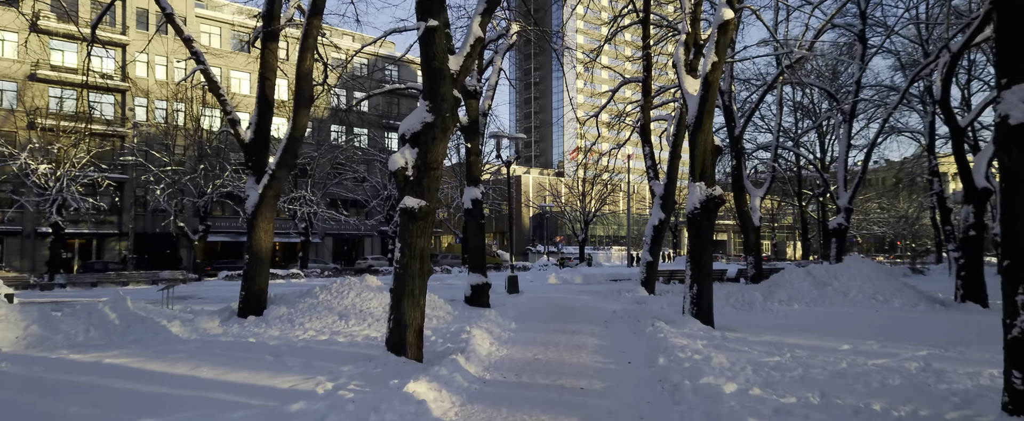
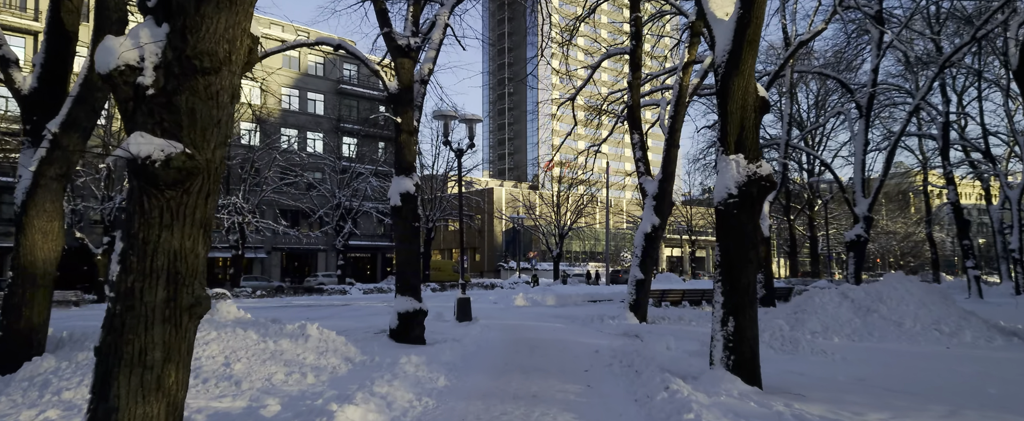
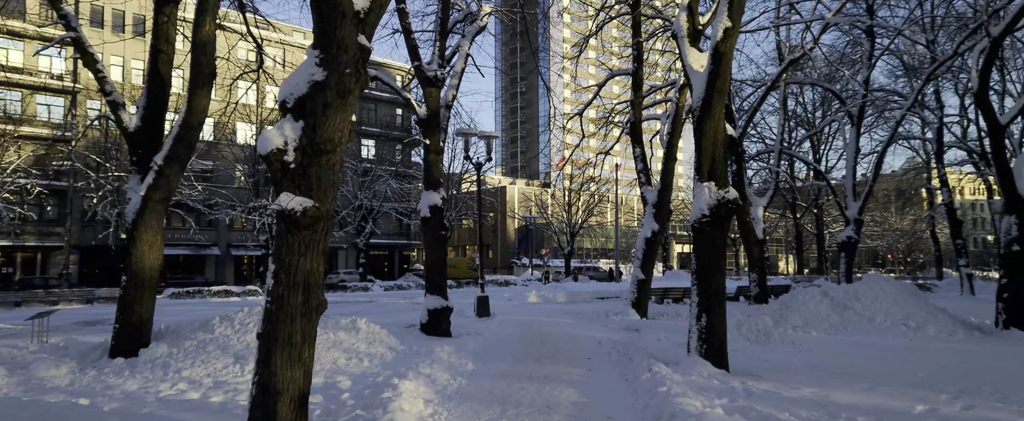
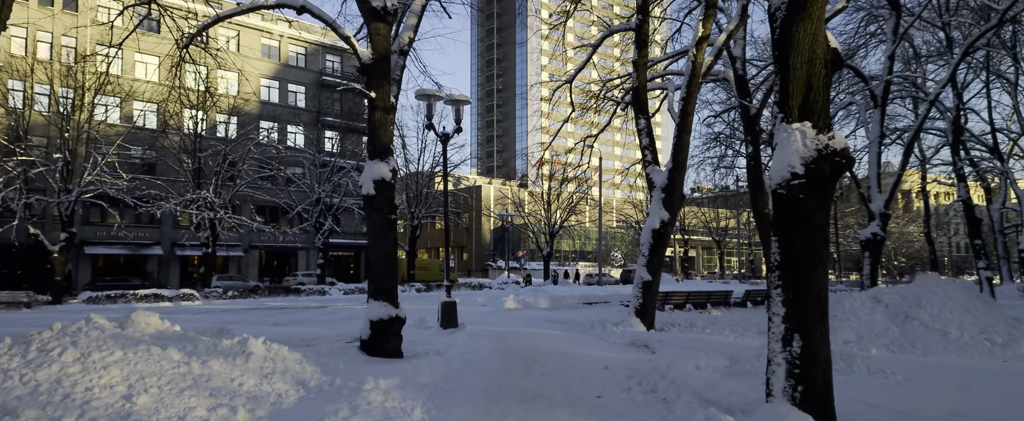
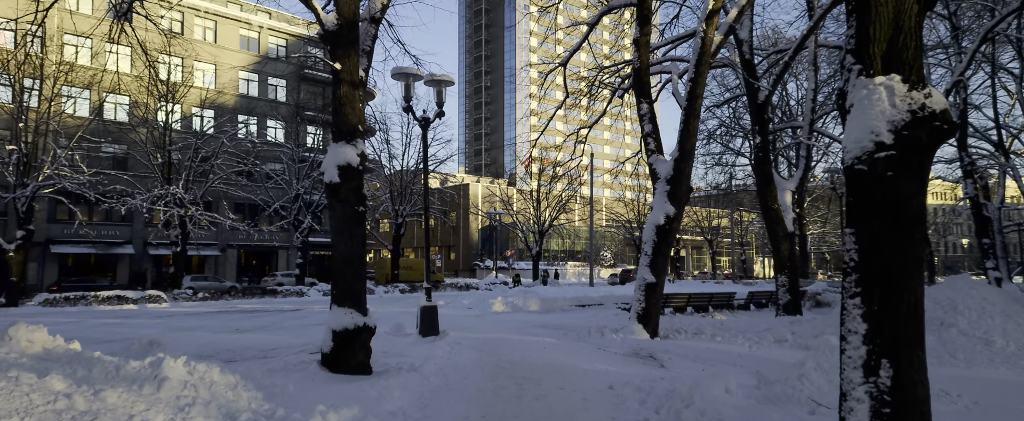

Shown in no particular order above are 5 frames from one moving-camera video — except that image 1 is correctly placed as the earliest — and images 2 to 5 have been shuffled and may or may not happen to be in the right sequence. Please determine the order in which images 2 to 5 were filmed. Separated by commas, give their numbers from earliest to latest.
3, 2, 4, 5
